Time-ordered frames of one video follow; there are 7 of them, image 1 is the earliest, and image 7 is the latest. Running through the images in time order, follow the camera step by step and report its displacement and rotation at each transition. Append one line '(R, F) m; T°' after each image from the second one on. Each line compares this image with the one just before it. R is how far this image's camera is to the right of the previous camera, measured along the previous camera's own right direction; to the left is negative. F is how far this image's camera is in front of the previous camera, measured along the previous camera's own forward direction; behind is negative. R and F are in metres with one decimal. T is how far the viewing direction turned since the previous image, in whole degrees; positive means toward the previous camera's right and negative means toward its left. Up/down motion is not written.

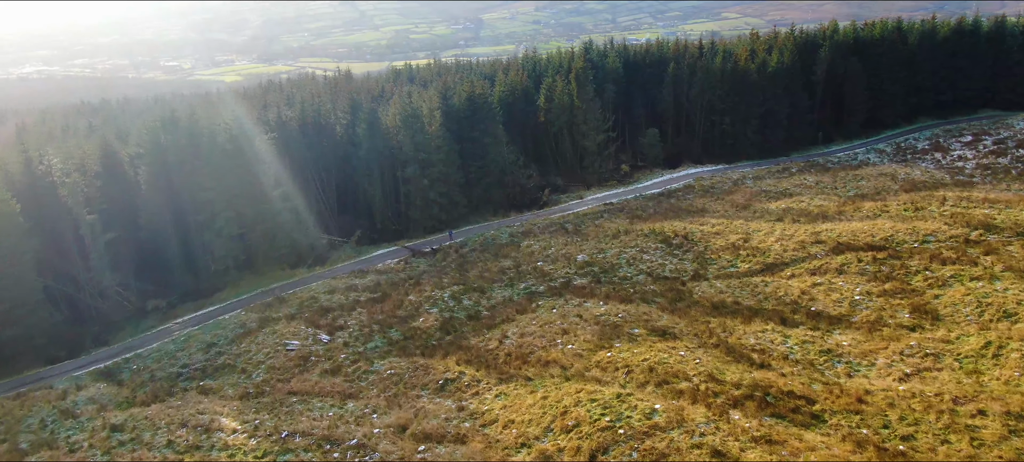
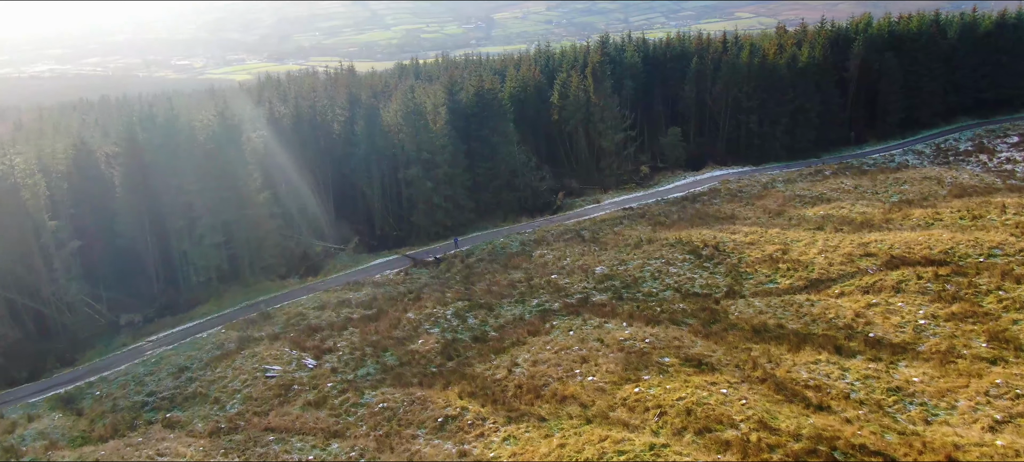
(0.0, +3.8) m; -1°
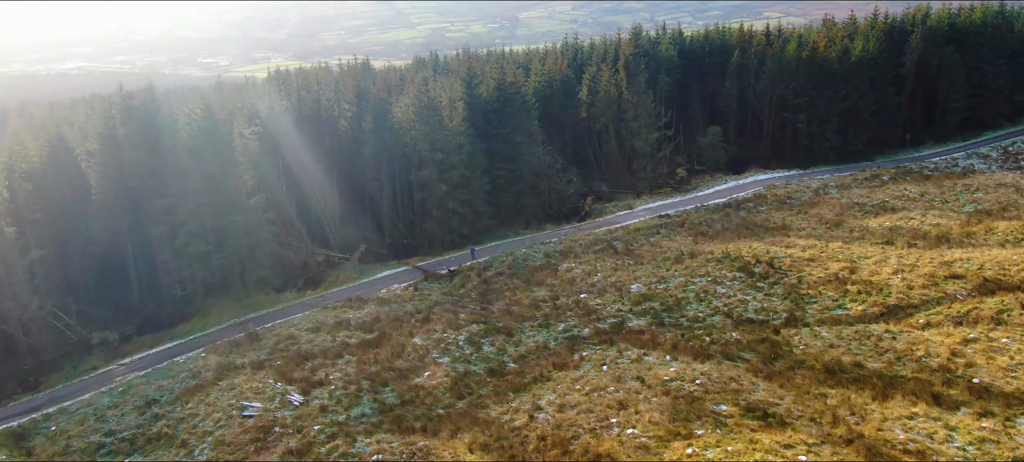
(0.0, +4.4) m; -2°
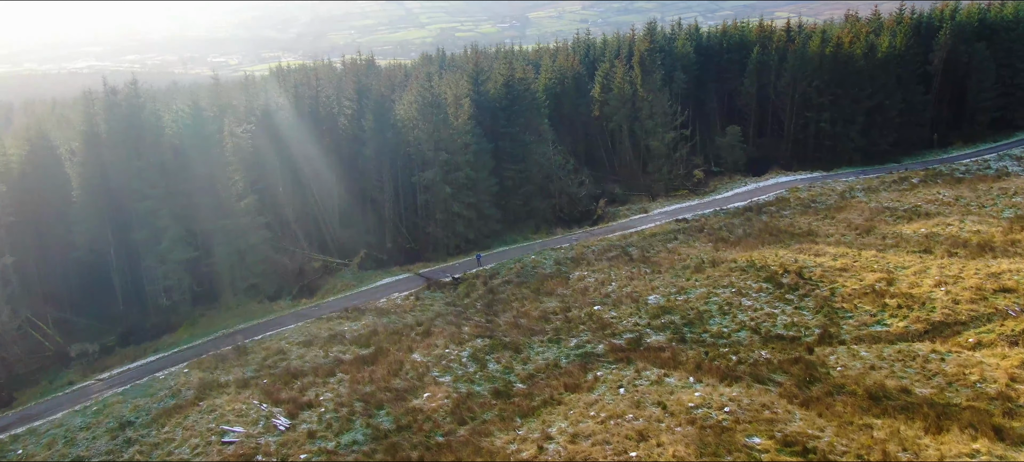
(0.0, +2.2) m; -1°
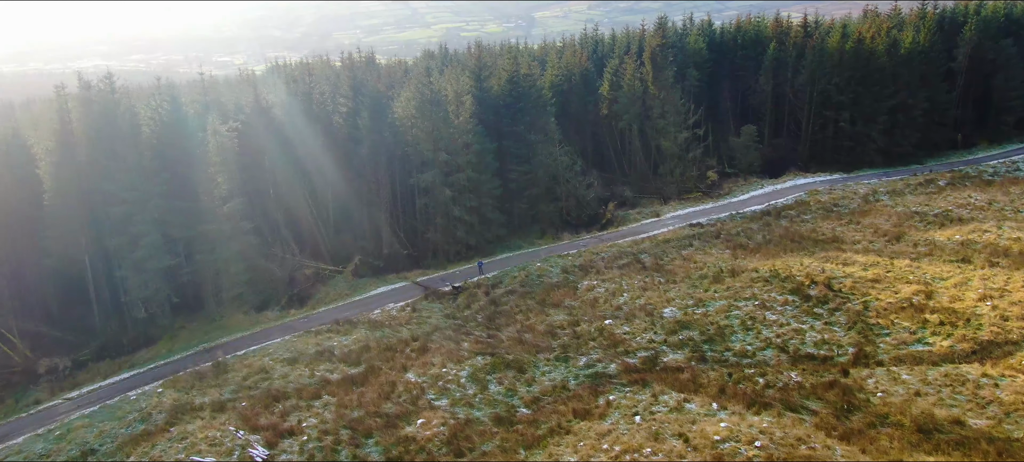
(0.0, +2.2) m; 0°
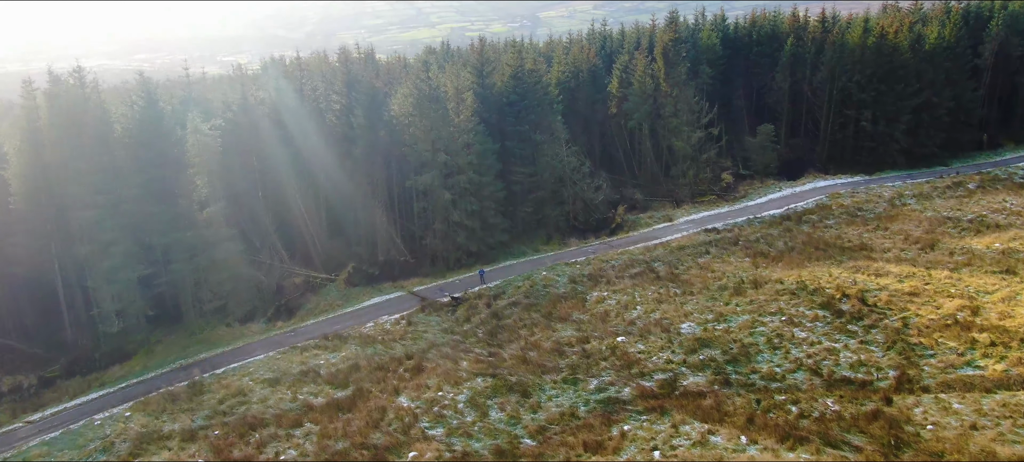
(0.0, +2.2) m; 0°
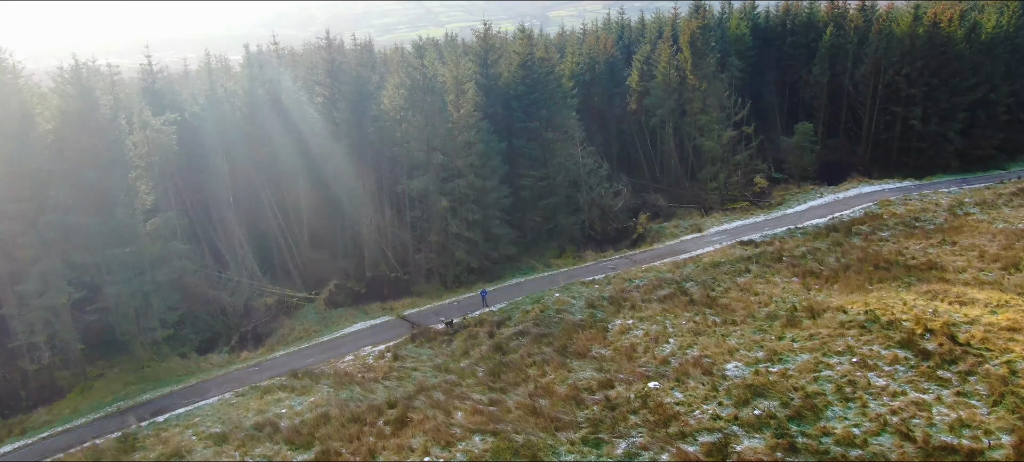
(0.0, +4.4) m; -1°
